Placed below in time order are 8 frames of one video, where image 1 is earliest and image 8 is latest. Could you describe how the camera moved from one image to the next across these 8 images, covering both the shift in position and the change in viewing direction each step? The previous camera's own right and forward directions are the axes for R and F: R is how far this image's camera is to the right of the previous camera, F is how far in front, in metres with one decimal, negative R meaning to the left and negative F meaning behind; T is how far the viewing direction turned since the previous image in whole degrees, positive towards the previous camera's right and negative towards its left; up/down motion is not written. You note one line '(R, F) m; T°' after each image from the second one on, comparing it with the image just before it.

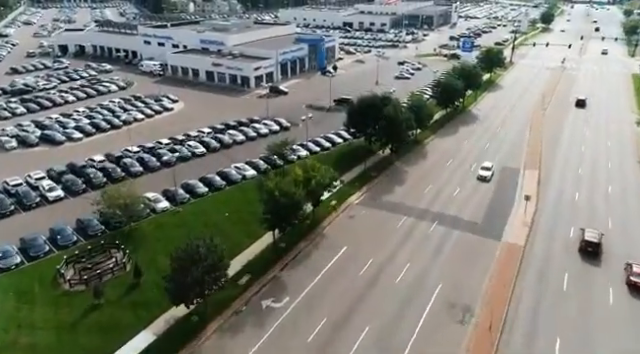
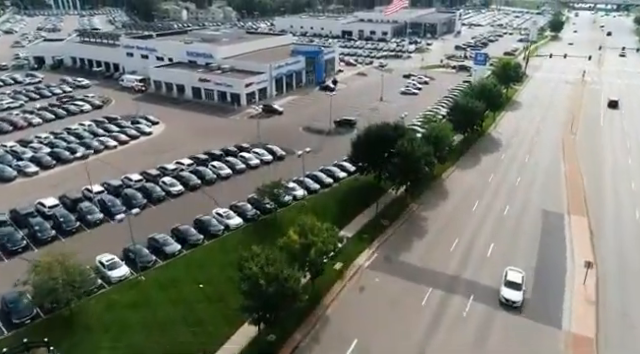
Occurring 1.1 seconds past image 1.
(-0.2, +7.6) m; 0°
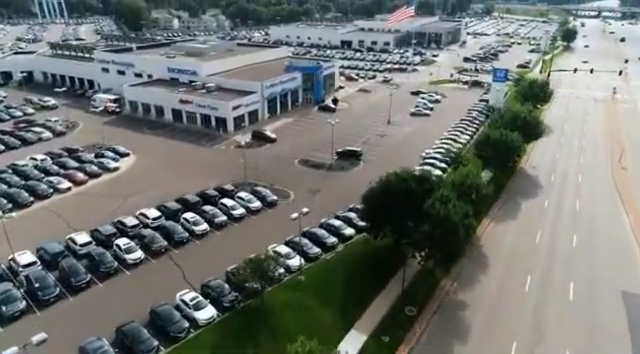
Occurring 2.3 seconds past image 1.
(-0.2, +9.1) m; 0°
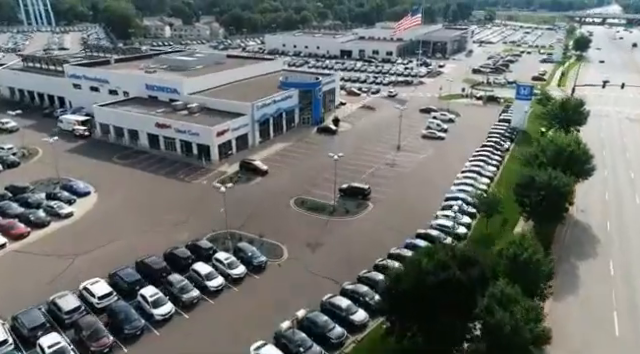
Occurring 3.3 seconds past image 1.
(-0.2, +8.4) m; 0°
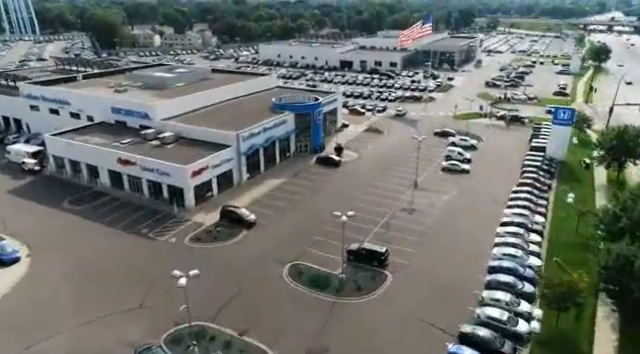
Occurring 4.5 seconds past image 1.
(-0.3, +9.7) m; 0°
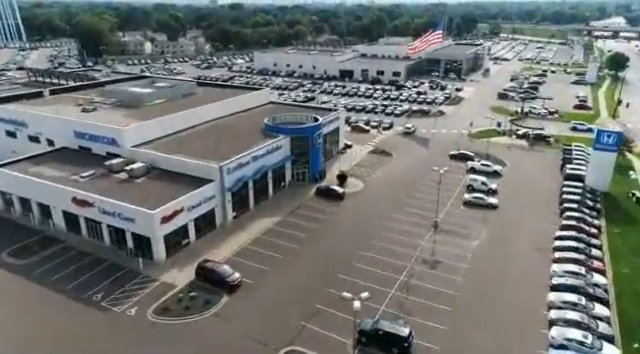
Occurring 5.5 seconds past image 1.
(-0.2, +7.6) m; 0°
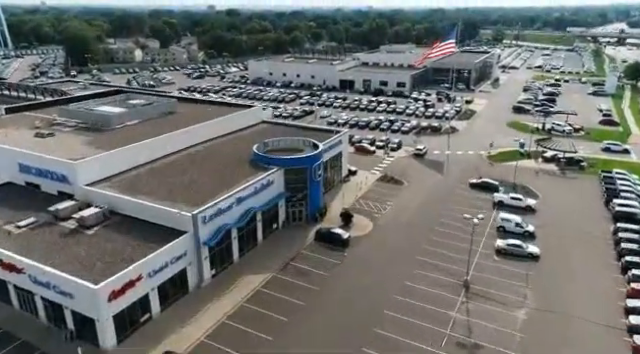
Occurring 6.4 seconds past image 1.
(-0.2, +7.8) m; 0°
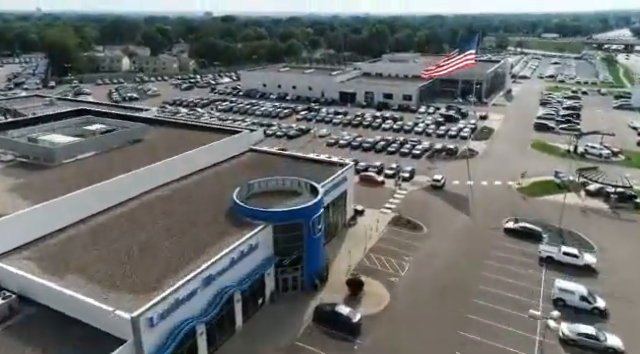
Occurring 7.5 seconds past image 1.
(-0.2, +9.1) m; 0°
